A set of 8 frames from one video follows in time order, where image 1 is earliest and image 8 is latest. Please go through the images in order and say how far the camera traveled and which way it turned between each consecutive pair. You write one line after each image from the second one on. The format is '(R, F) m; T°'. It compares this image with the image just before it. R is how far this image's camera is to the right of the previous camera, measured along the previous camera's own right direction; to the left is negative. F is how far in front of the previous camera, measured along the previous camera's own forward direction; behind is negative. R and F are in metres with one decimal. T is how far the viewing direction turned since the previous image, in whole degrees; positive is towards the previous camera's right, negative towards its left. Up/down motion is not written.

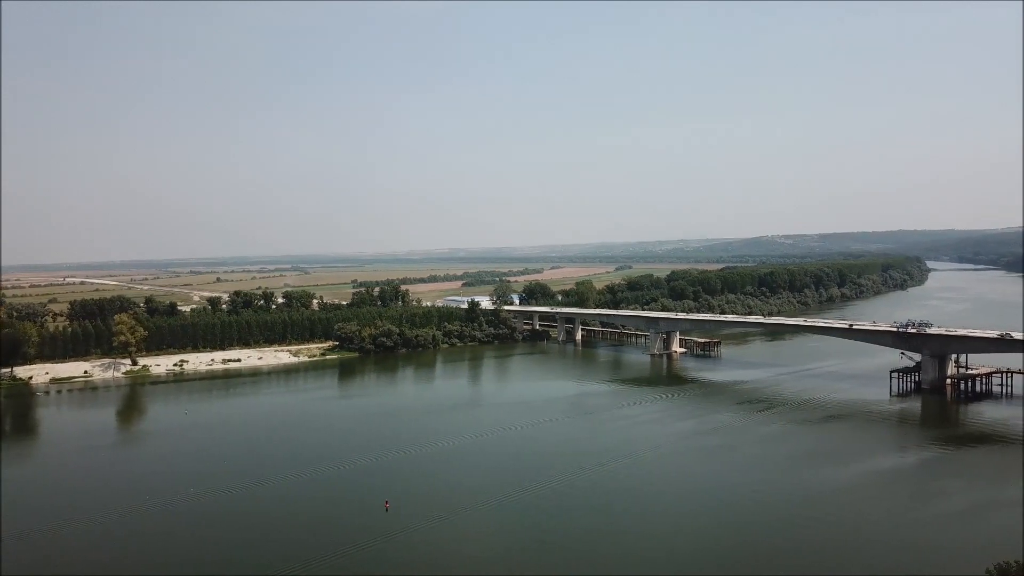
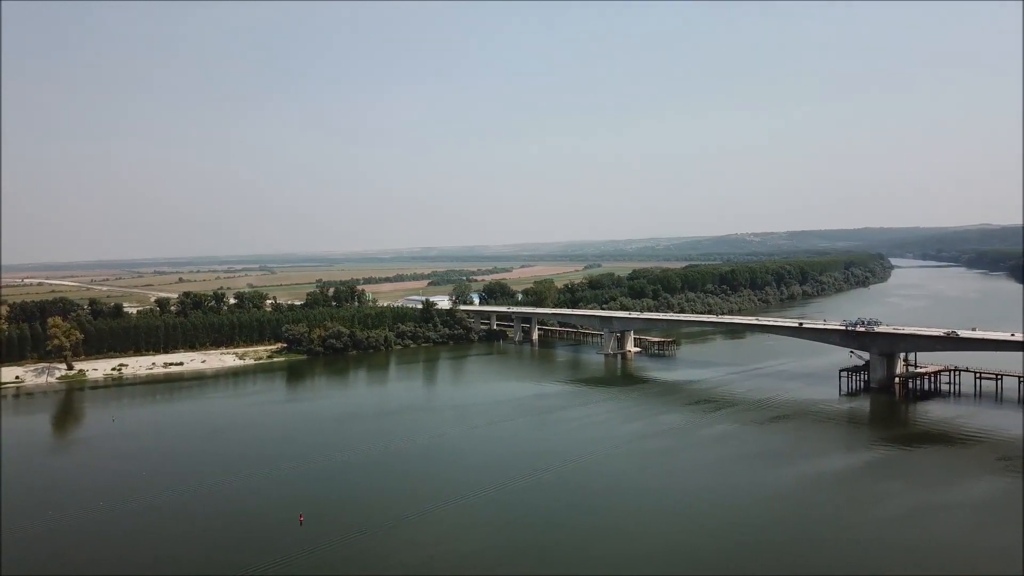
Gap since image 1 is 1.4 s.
(+1.2, +0.5) m; +1°
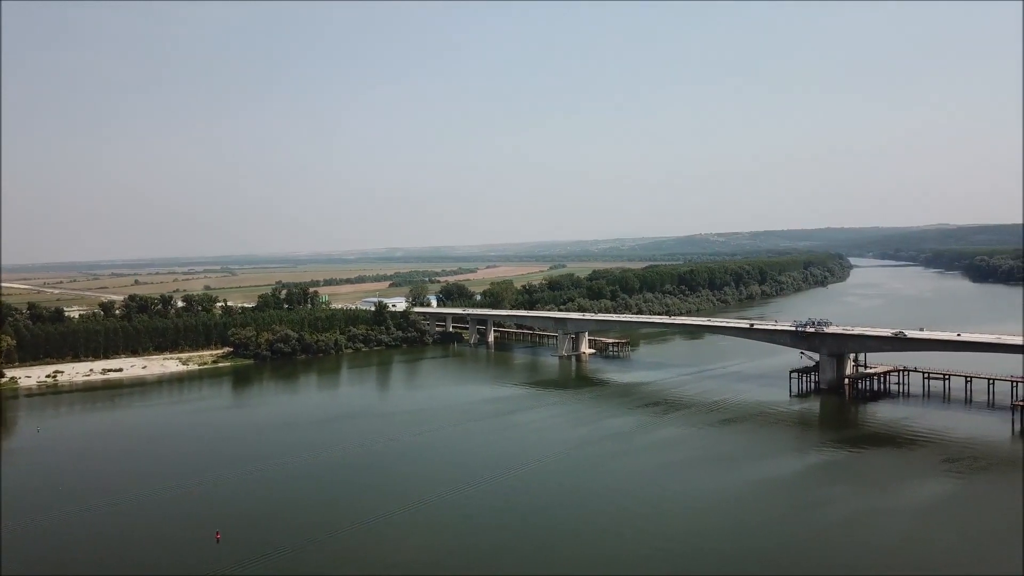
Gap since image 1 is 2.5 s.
(+0.9, +0.5) m; +2°
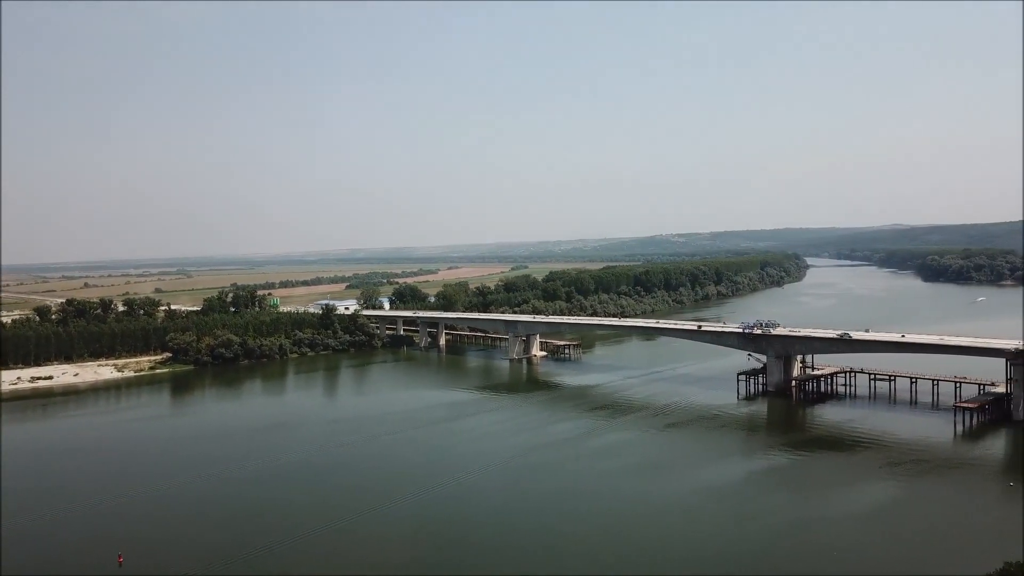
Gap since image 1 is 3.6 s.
(+0.8, +0.5) m; +2°
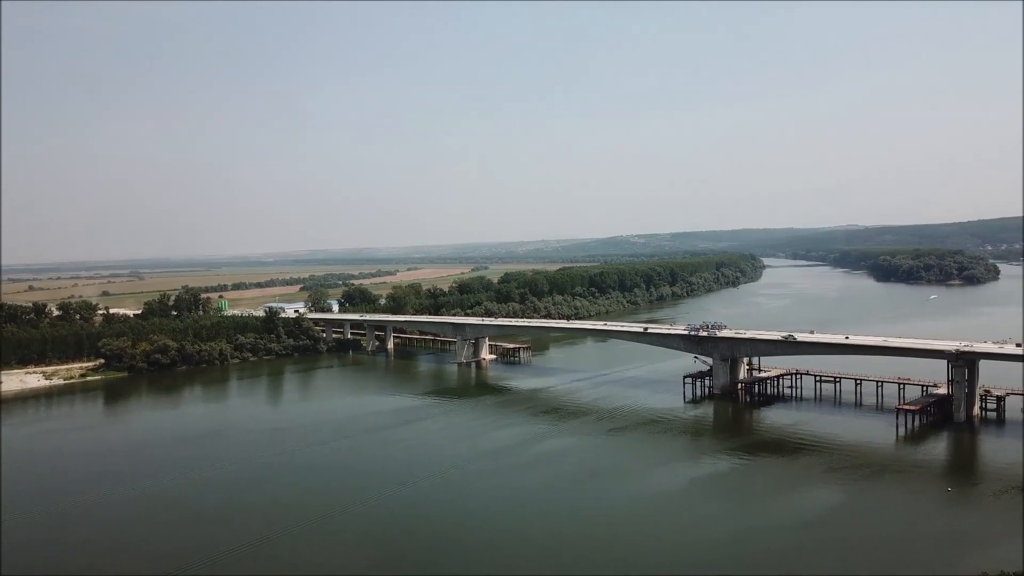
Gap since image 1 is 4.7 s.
(+0.8, +0.5) m; +2°
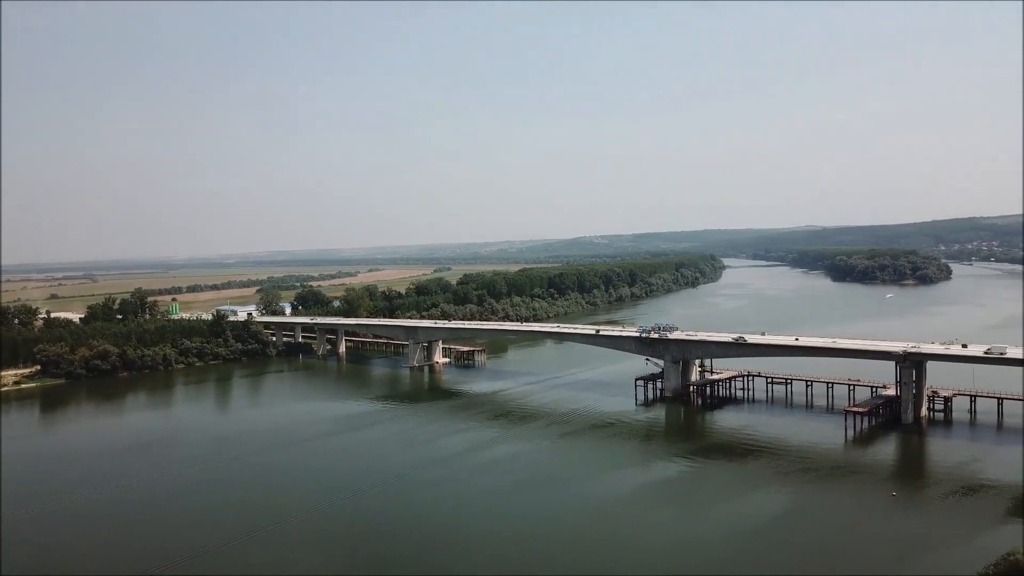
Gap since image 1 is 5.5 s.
(+0.6, +0.4) m; +2°
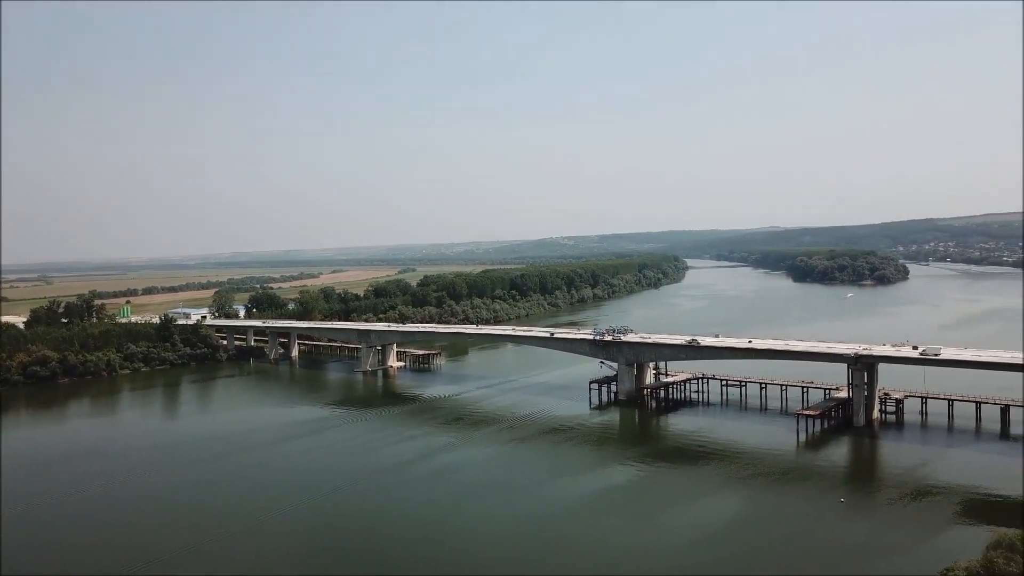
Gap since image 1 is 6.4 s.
(+0.6, +0.4) m; +2°
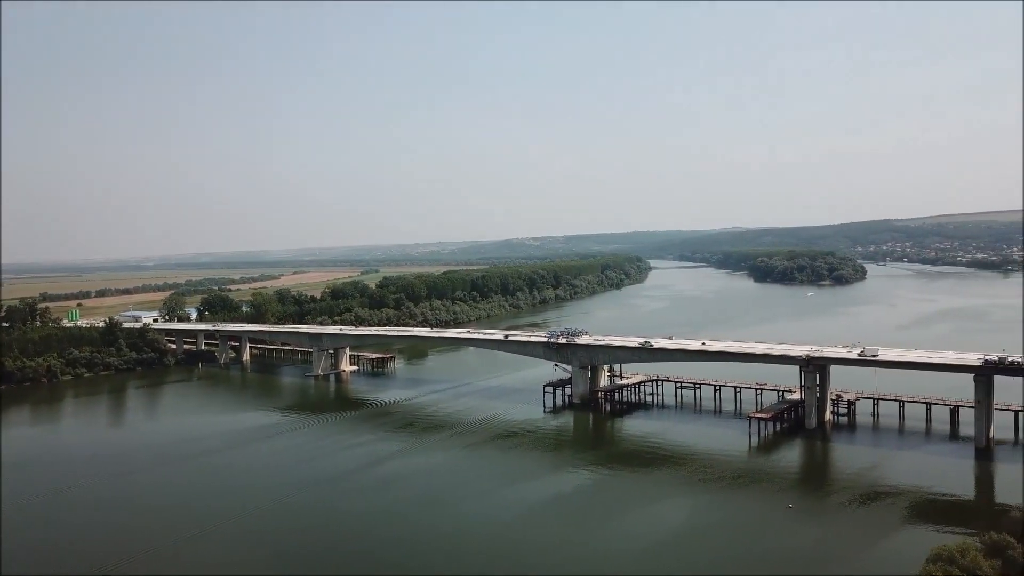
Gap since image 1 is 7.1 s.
(+0.6, +0.3) m; +2°
